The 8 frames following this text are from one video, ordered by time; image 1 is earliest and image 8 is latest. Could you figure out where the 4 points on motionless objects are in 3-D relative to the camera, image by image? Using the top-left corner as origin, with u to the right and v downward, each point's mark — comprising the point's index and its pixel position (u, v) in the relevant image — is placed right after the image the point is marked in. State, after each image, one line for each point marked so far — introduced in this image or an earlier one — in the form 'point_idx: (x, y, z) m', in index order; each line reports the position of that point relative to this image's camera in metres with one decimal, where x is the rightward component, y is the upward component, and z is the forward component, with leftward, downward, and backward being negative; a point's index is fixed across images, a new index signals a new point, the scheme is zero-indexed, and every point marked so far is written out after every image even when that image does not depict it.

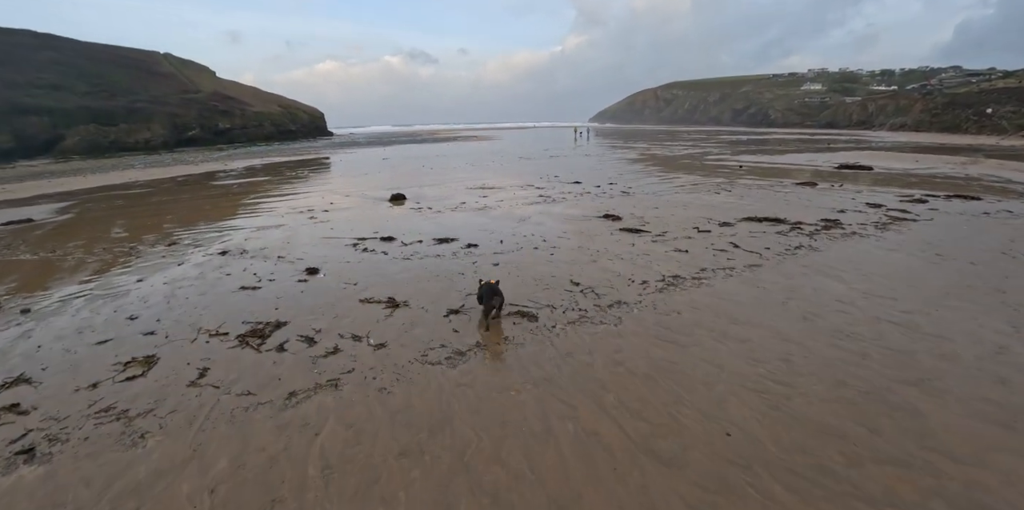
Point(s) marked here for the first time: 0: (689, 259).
0: (+2.9, 0.0, +7.3) m
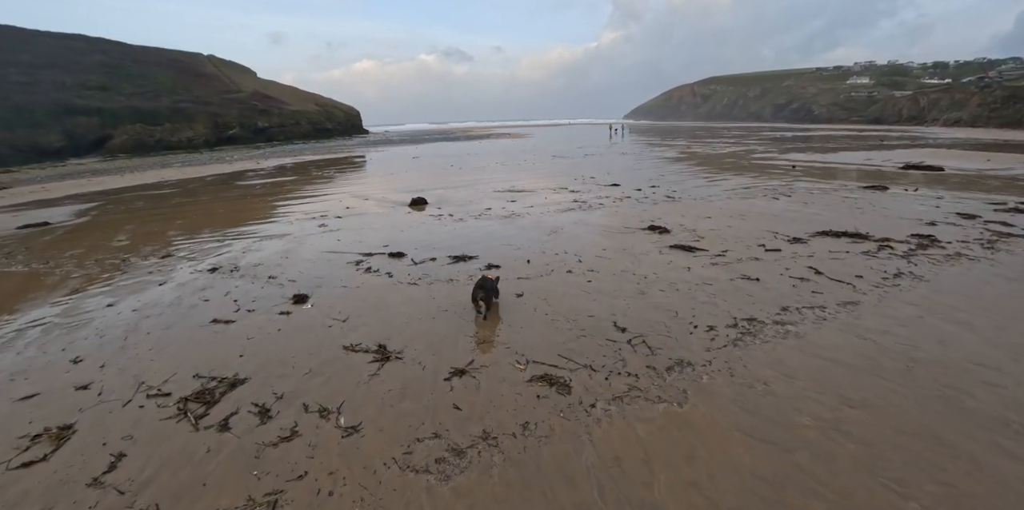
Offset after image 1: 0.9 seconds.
0: (+3.2, -0.4, +5.8) m
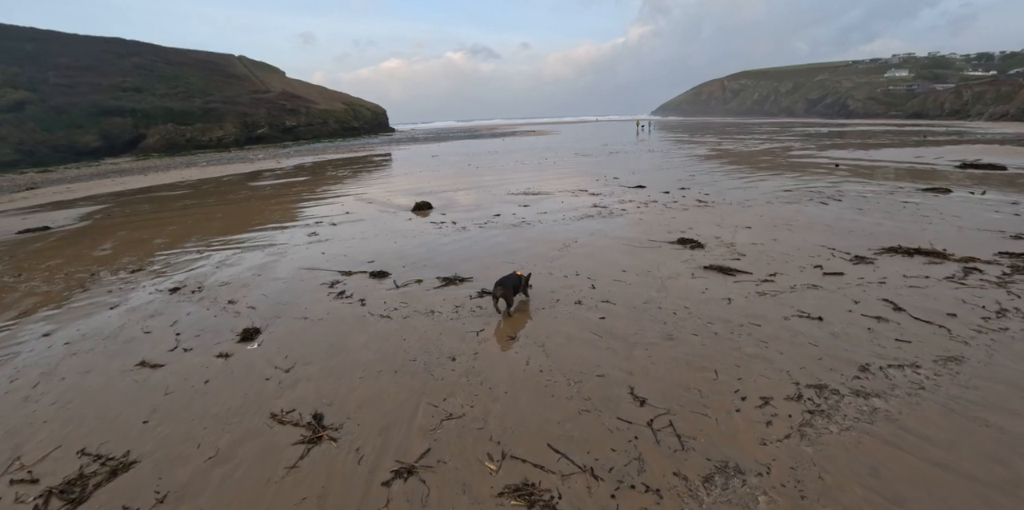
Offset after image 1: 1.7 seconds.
0: (+3.1, -0.8, +4.4) m
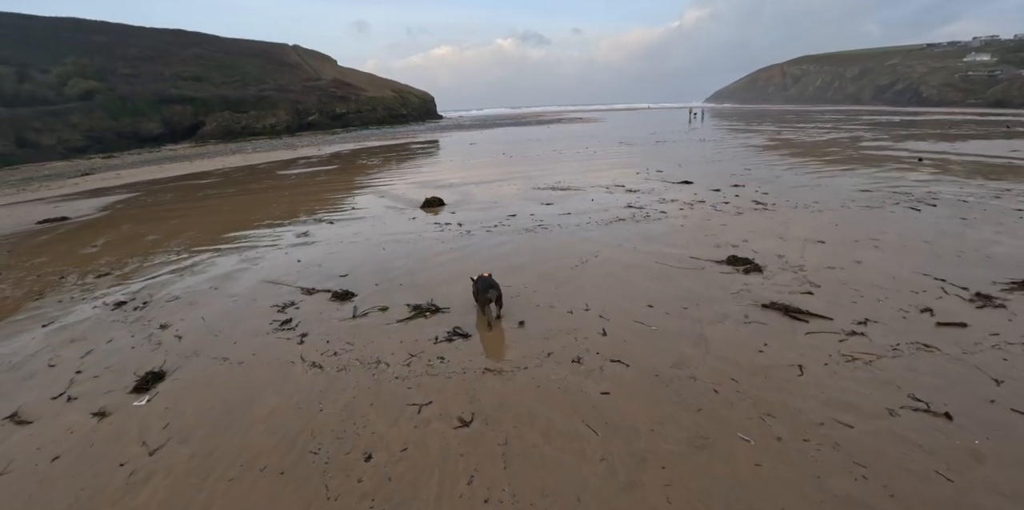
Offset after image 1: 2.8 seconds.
0: (+2.8, -1.2, +2.8) m
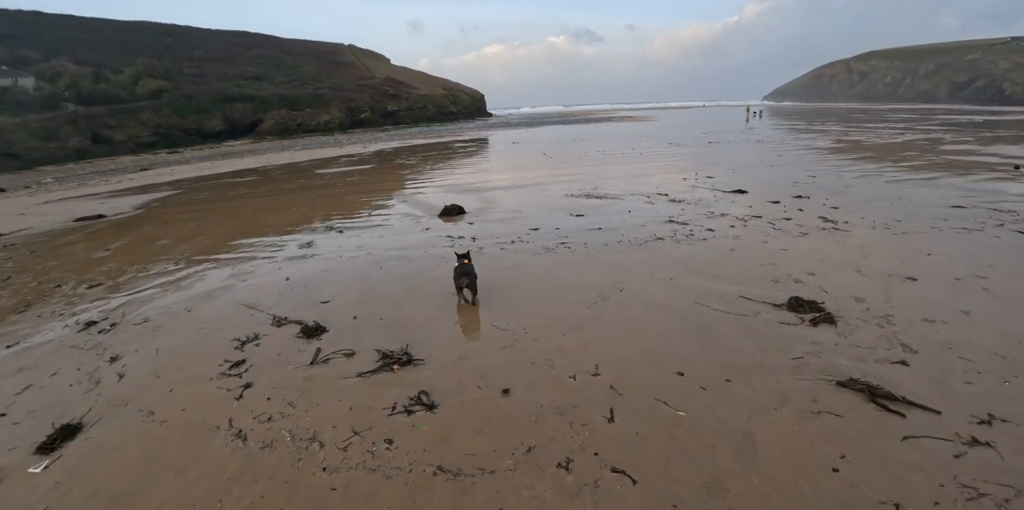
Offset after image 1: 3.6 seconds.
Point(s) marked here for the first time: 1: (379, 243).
0: (+2.5, -1.6, +1.6) m
1: (-2.2, +0.2, +7.6) m
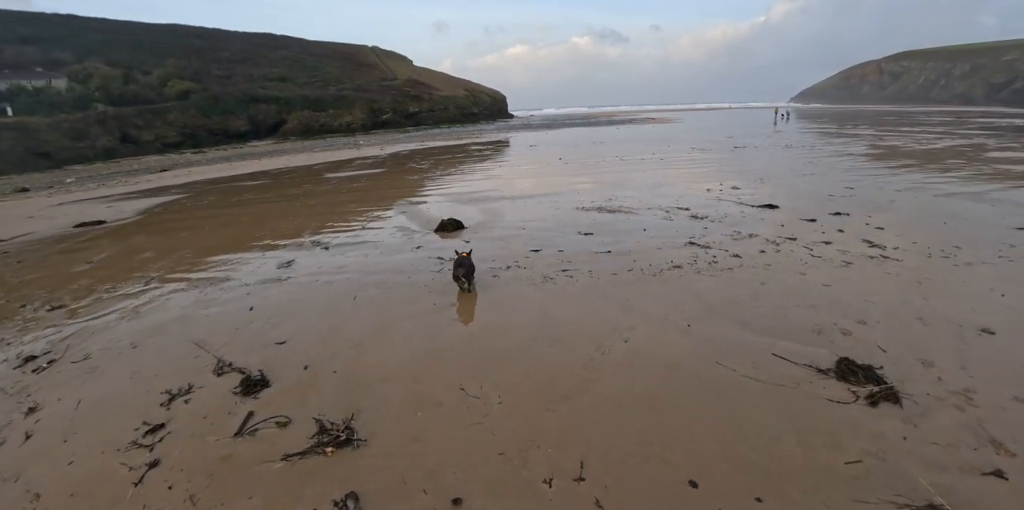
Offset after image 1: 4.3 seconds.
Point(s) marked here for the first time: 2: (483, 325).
0: (+2.1, -2.0, +0.7) m
1: (-2.3, -0.2, +6.9) m
2: (-0.2, -0.8, +4.7) m
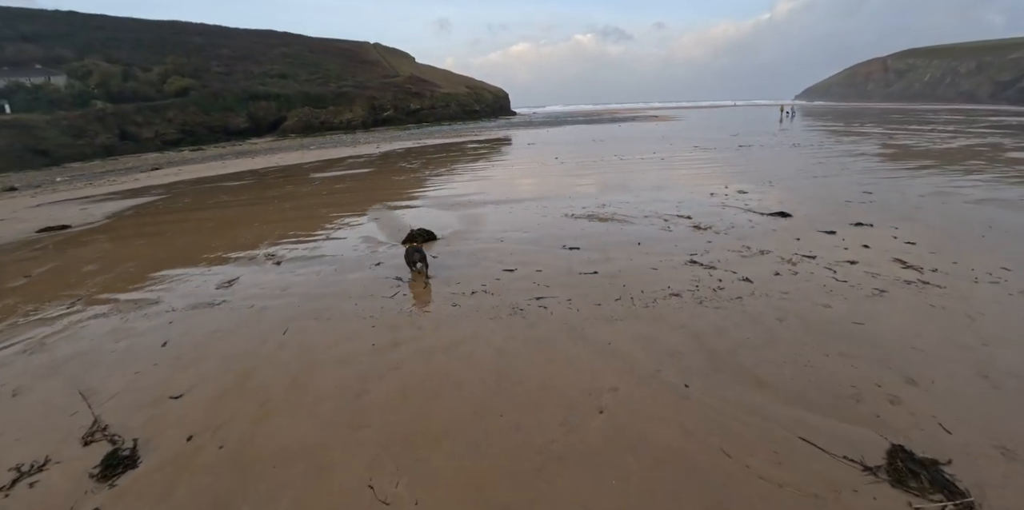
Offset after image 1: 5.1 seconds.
0: (+1.7, -2.3, -0.2) m
1: (-2.6, -0.4, +6.1) m
2: (-0.6, -1.0, +3.8) m
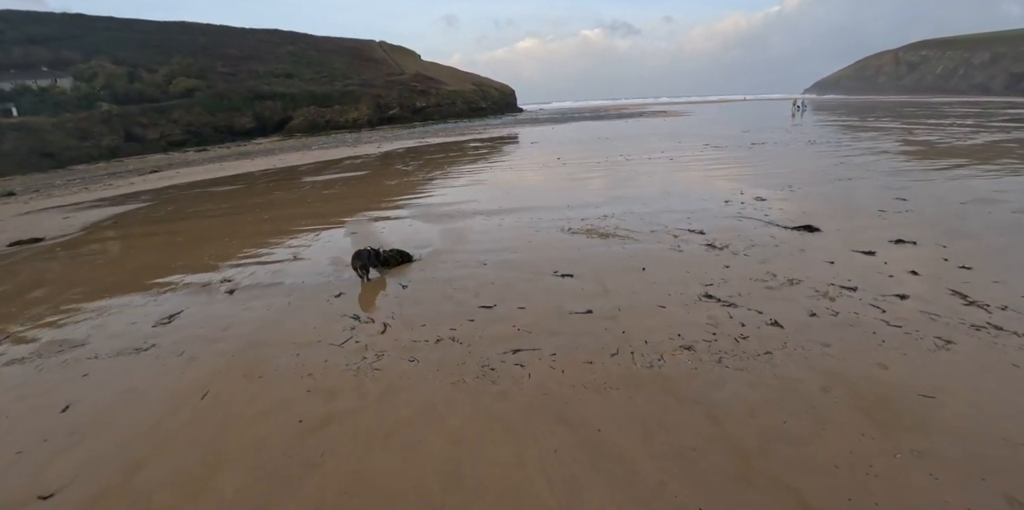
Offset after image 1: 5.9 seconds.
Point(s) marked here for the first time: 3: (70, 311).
0: (+1.4, -2.7, -1.1) m
1: (-2.8, -0.8, +5.2) m
2: (-0.8, -1.4, +2.9) m
3: (-6.0, -0.8, +6.1) m
